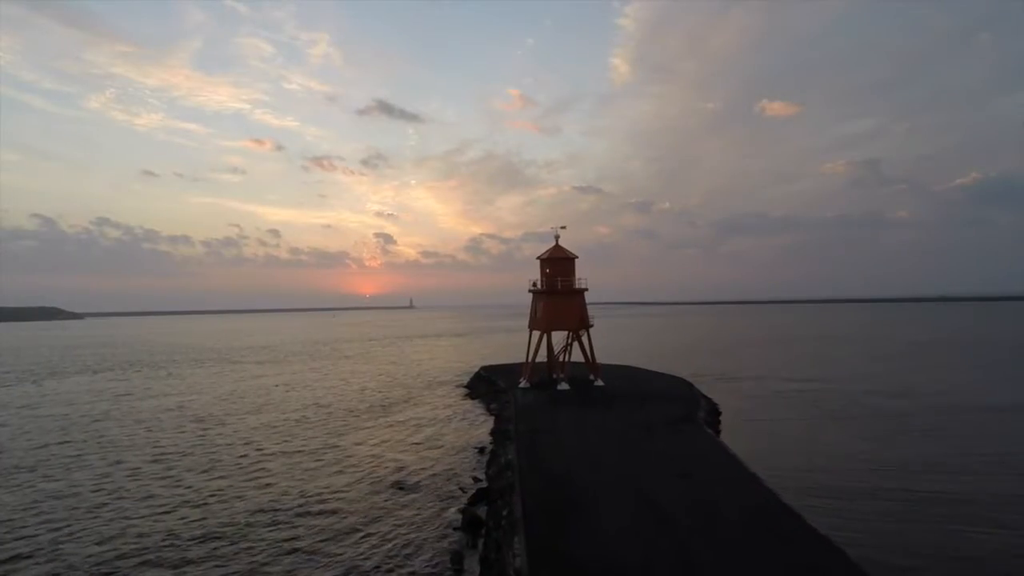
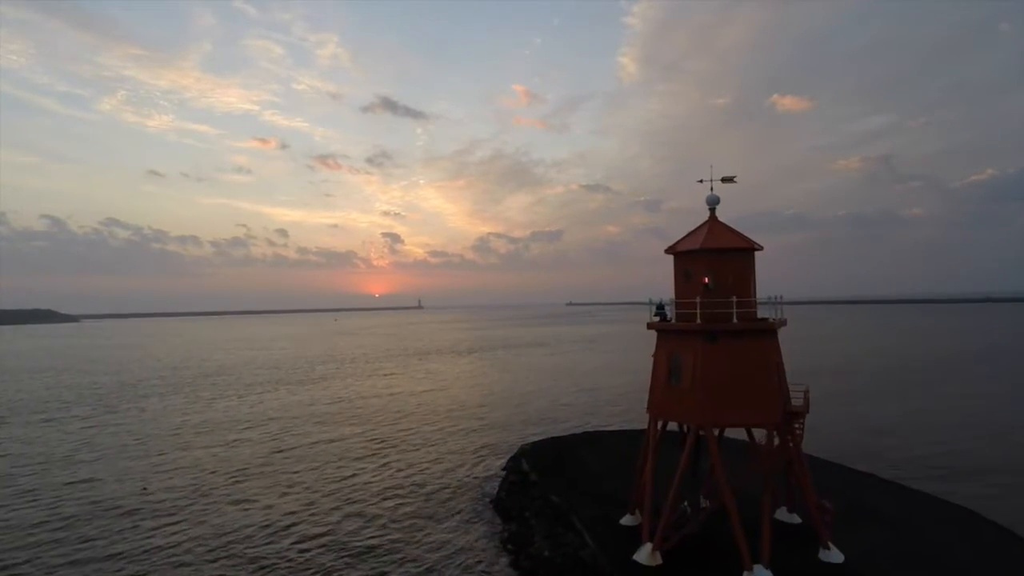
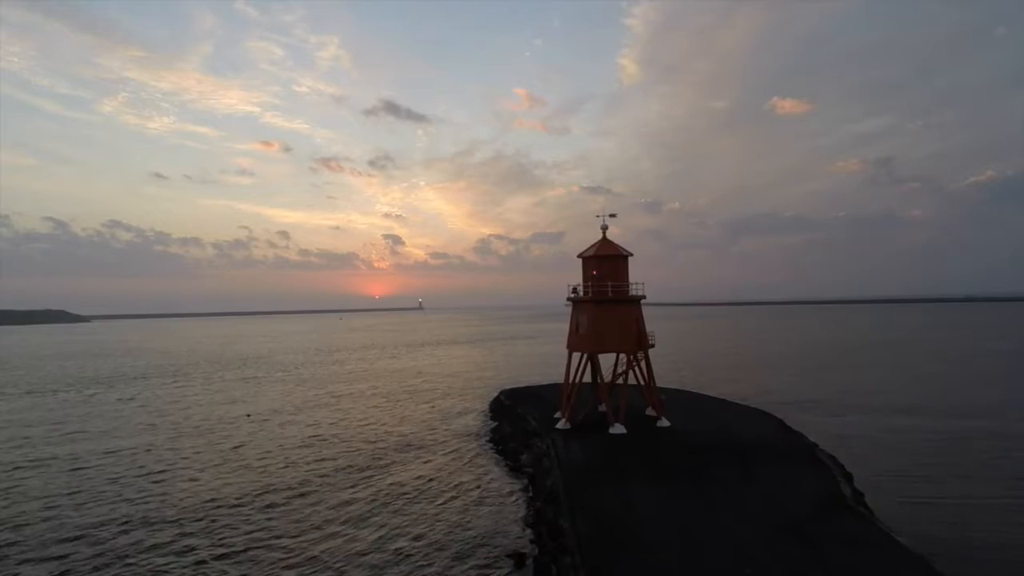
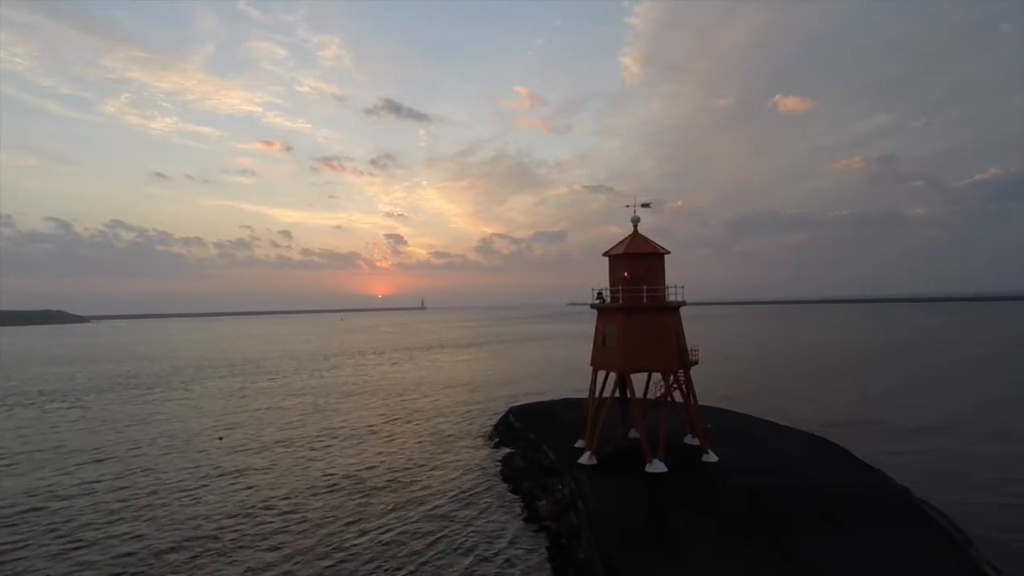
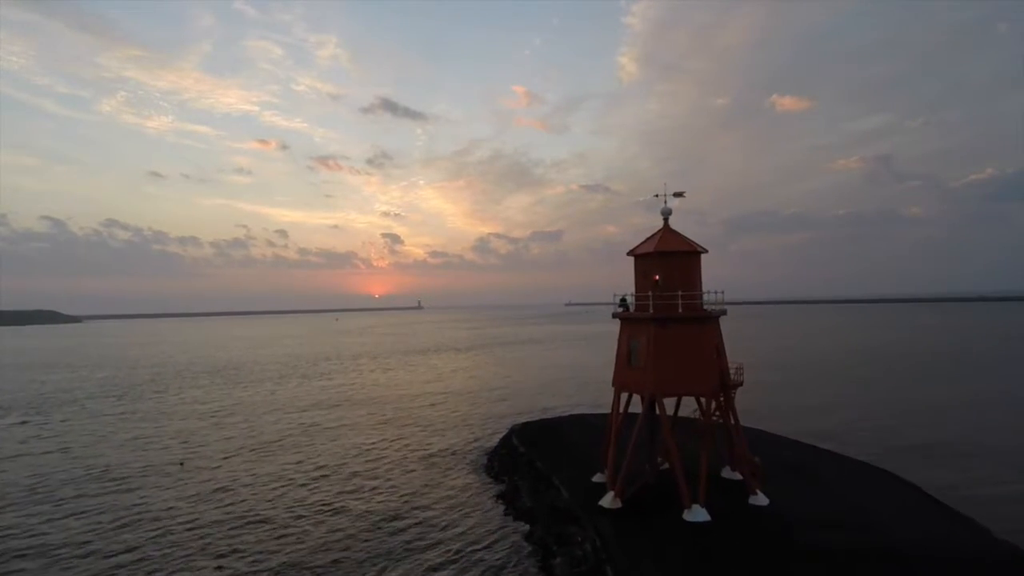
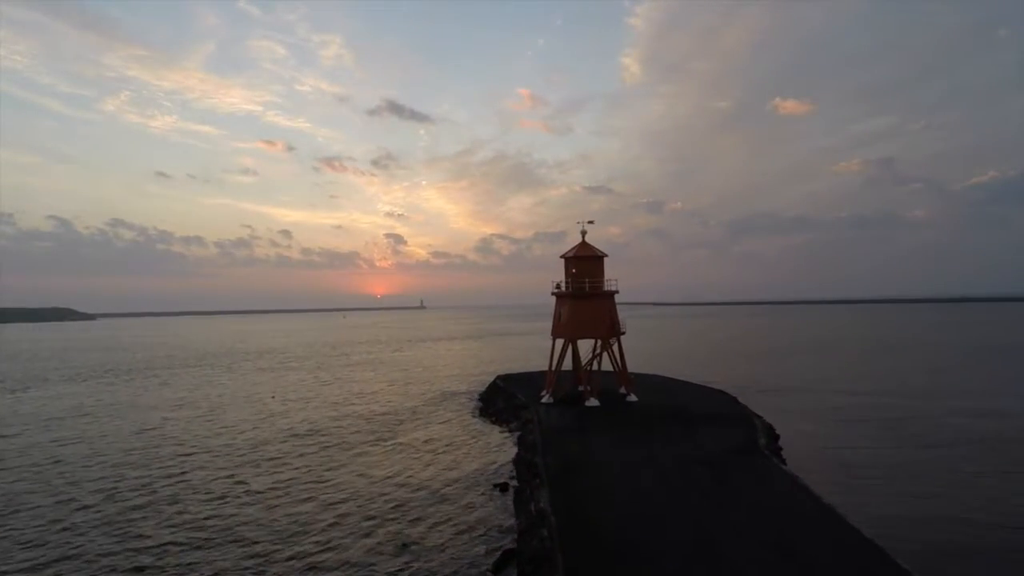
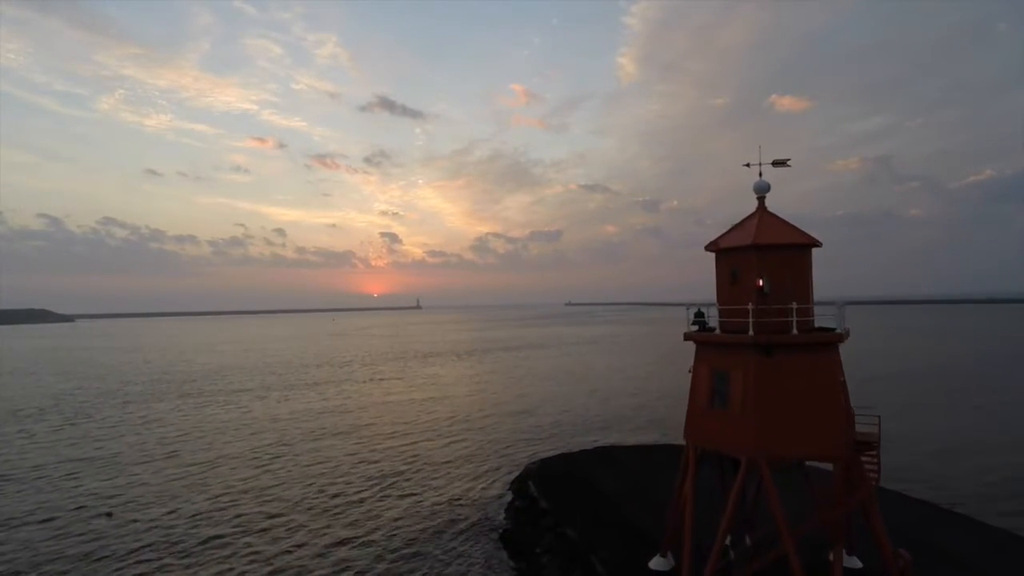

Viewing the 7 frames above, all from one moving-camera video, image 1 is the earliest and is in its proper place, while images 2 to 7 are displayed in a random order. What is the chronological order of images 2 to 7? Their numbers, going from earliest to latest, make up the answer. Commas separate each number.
6, 3, 4, 5, 2, 7
